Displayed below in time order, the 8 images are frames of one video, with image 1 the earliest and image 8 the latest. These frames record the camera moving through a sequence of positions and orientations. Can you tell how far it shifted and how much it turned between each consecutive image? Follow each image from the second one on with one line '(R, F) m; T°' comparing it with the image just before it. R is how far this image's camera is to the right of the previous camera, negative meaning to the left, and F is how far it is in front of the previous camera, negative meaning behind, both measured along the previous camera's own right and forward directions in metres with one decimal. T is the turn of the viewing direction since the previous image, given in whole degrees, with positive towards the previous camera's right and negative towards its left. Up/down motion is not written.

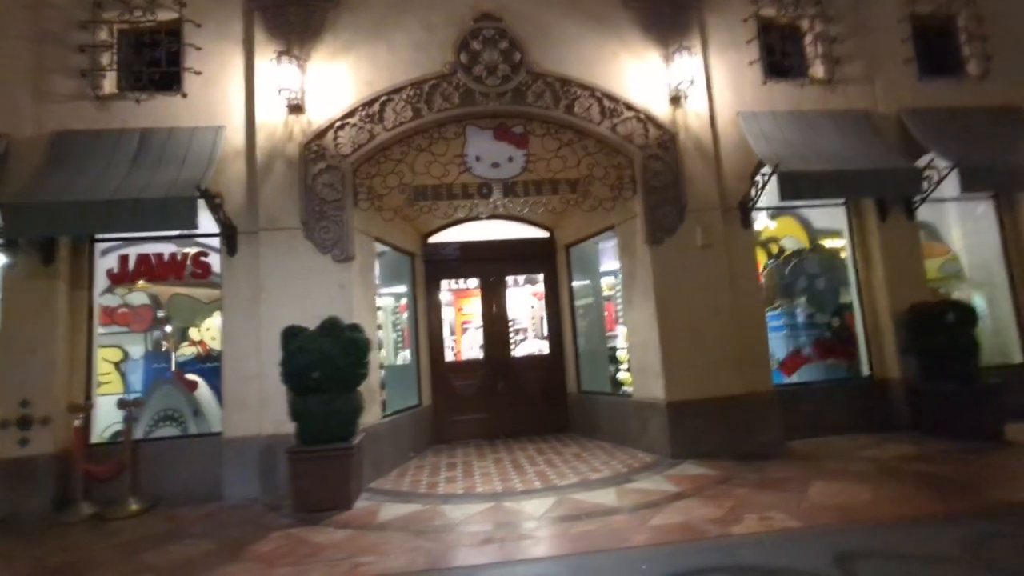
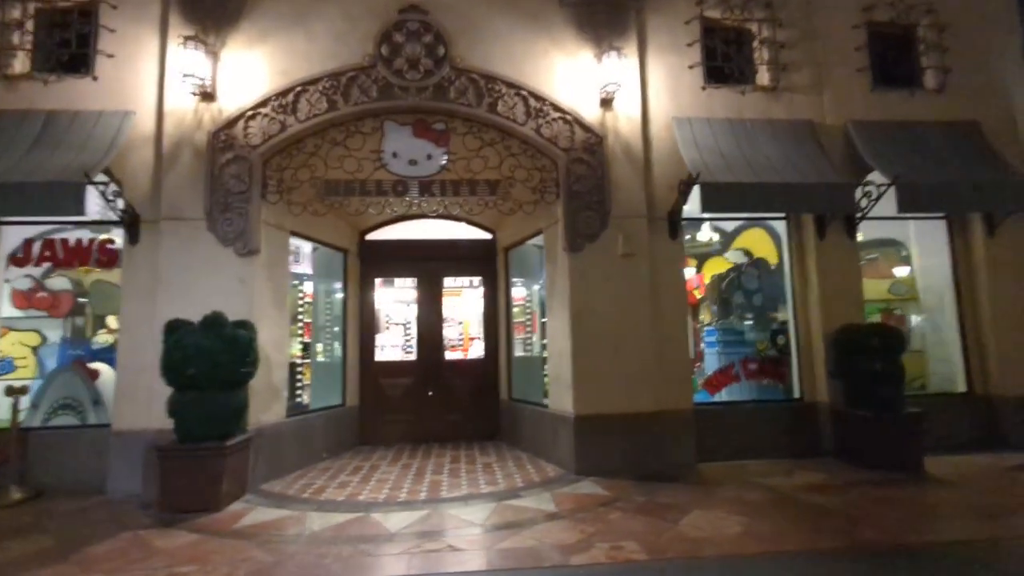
(+1.5, +0.3) m; -1°
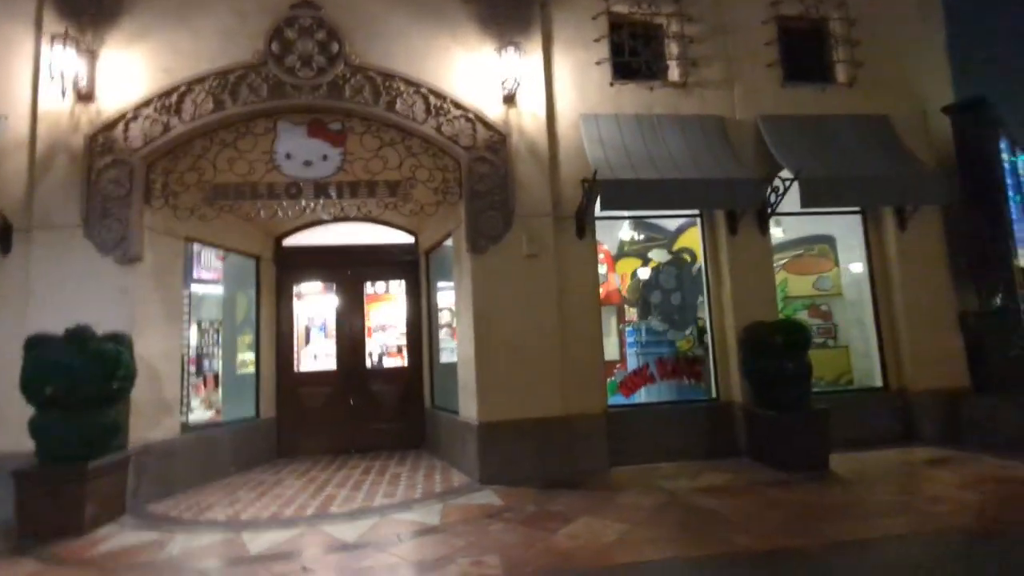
(+1.2, +0.2) m; +2°
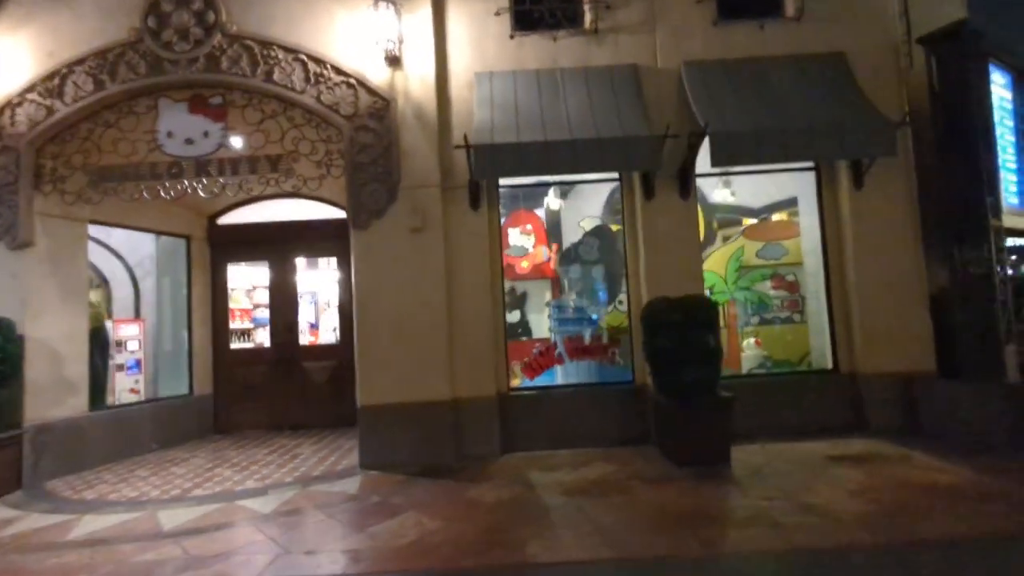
(+2.4, +0.7) m; -7°
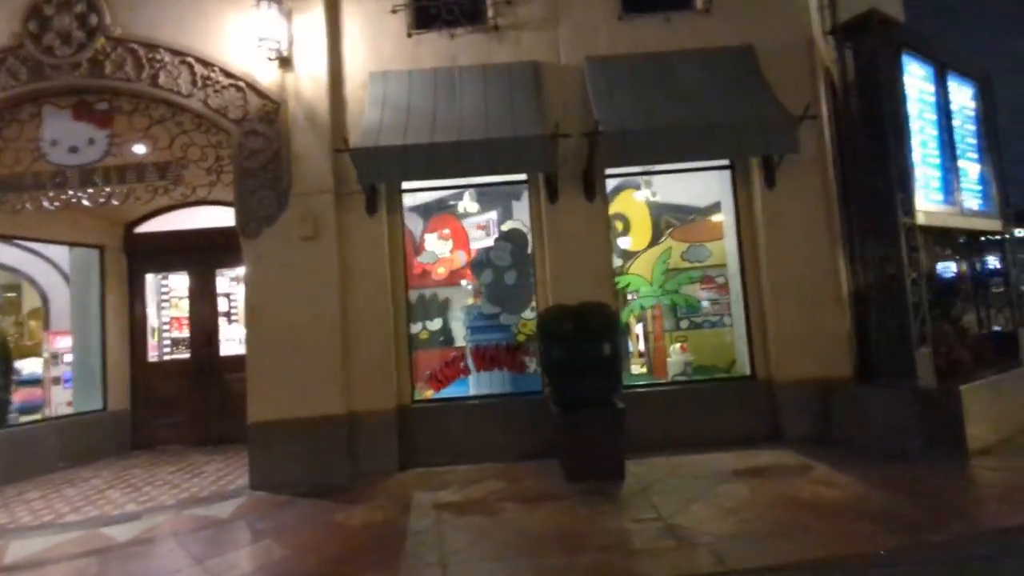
(+1.4, +0.3) m; 0°
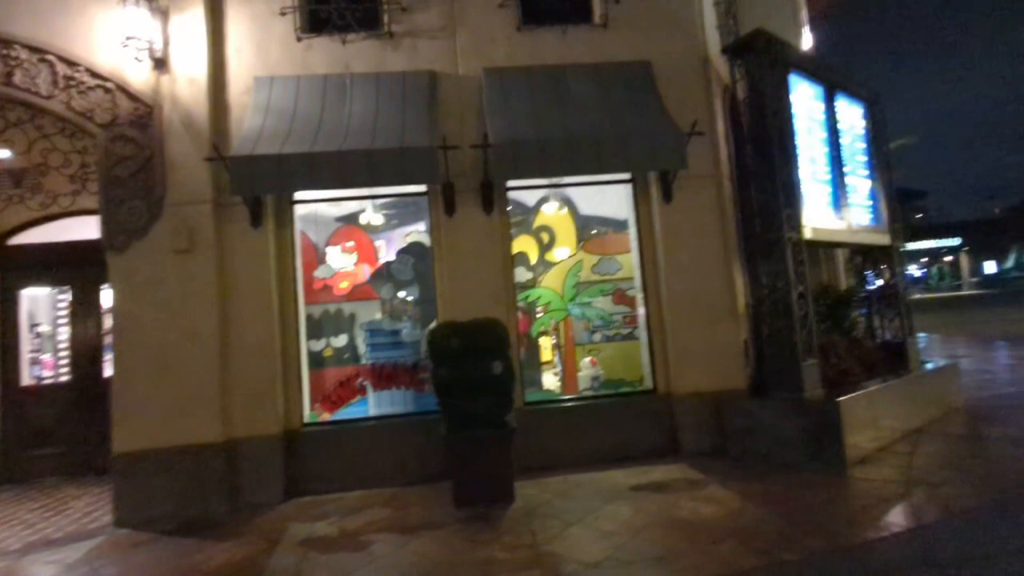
(+0.8, +0.2) m; +5°
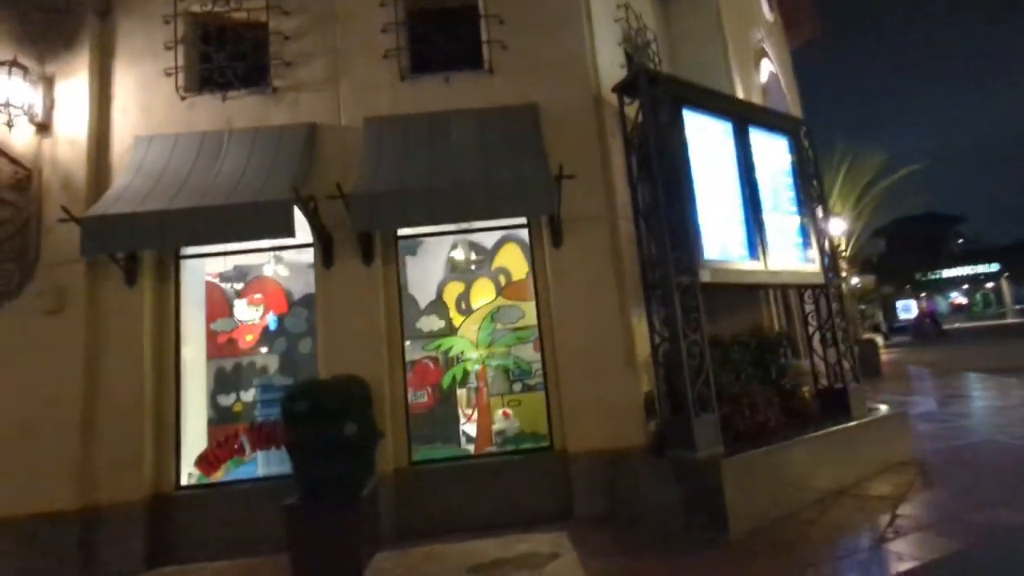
(+1.9, +0.4) m; -3°
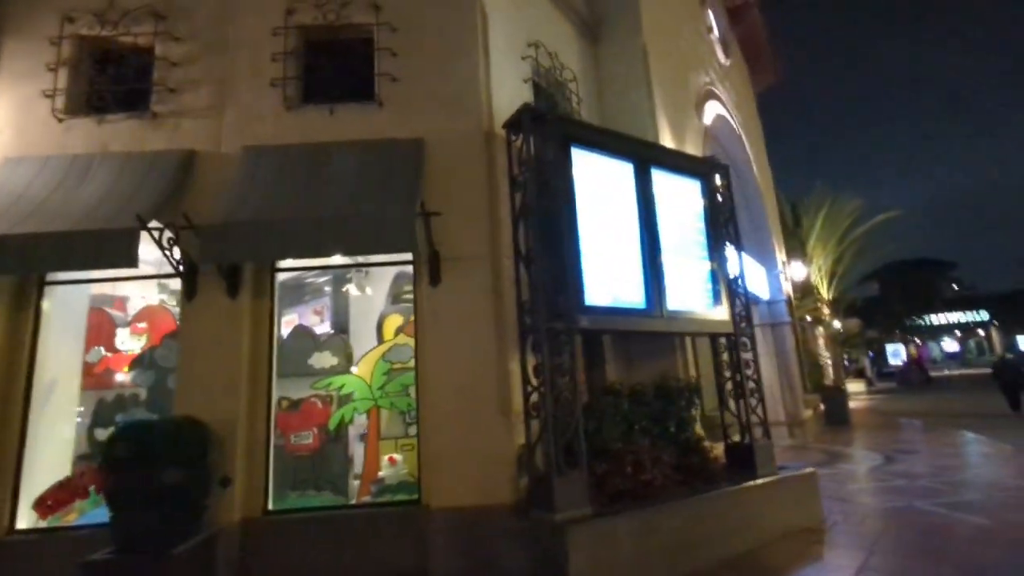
(+1.5, +0.3) m; 0°
